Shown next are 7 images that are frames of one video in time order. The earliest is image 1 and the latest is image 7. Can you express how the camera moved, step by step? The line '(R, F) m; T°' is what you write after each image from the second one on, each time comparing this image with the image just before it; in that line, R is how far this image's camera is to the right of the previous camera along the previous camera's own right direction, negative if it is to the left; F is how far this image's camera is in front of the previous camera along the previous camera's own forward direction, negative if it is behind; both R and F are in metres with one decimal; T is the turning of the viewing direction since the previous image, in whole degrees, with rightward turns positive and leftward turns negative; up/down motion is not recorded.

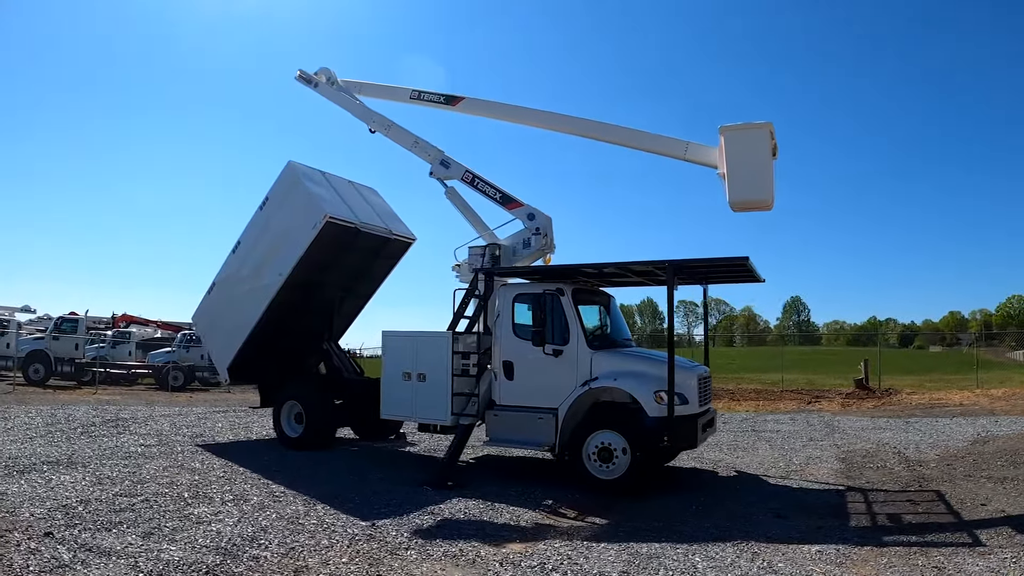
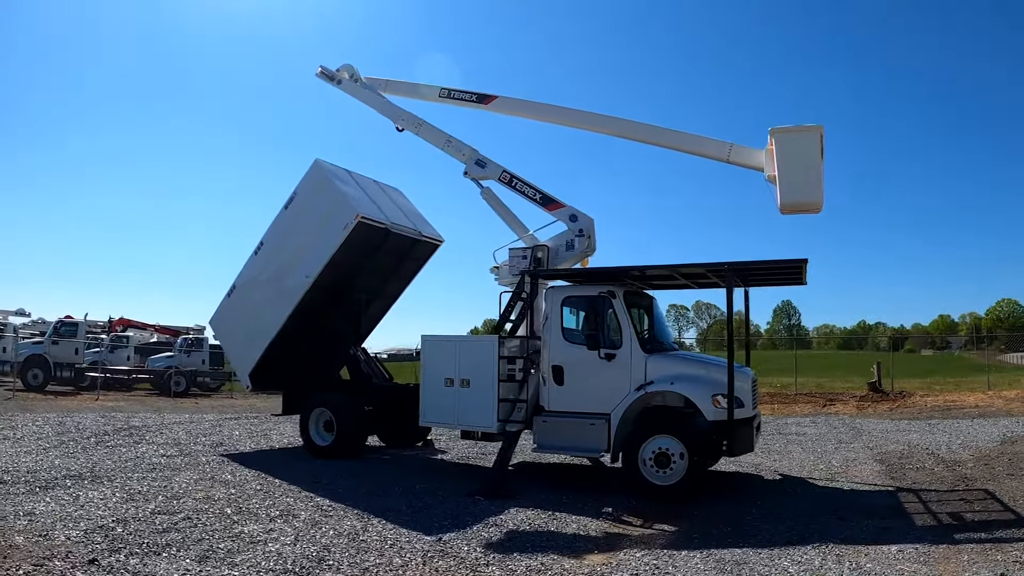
(-1.0, +0.1) m; +2°
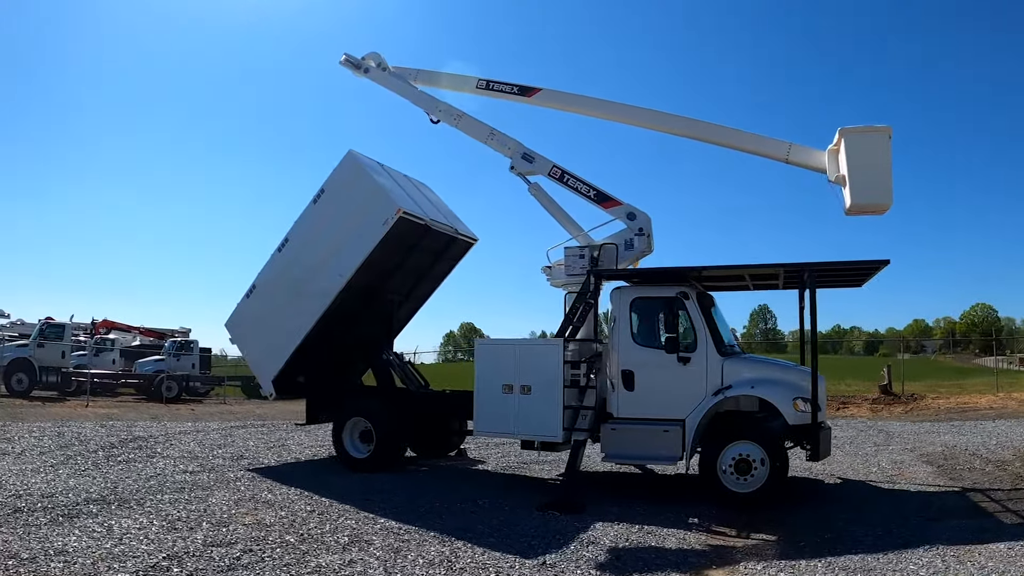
(-1.4, +0.4) m; +4°
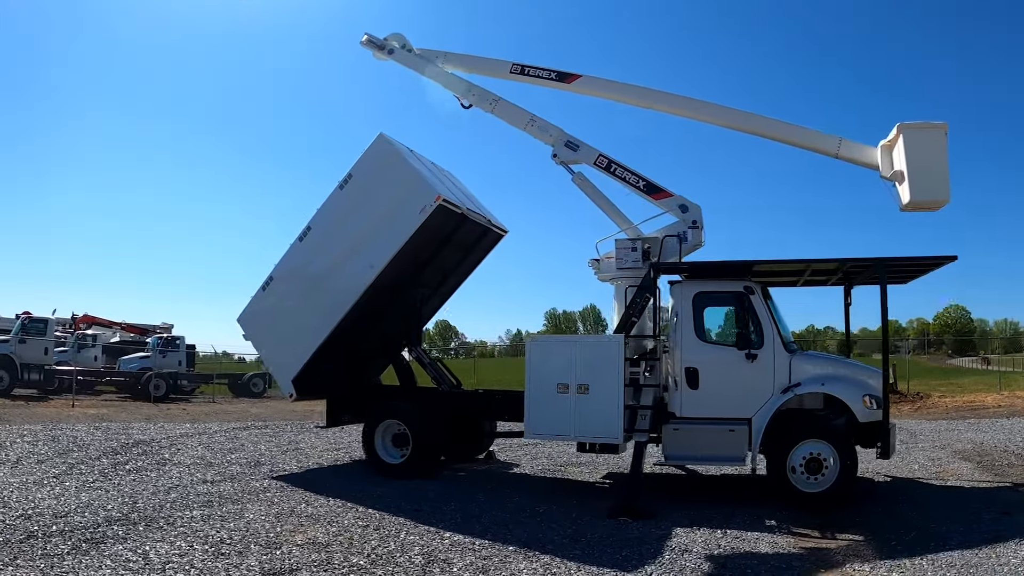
(-1.3, +0.4) m; +4°
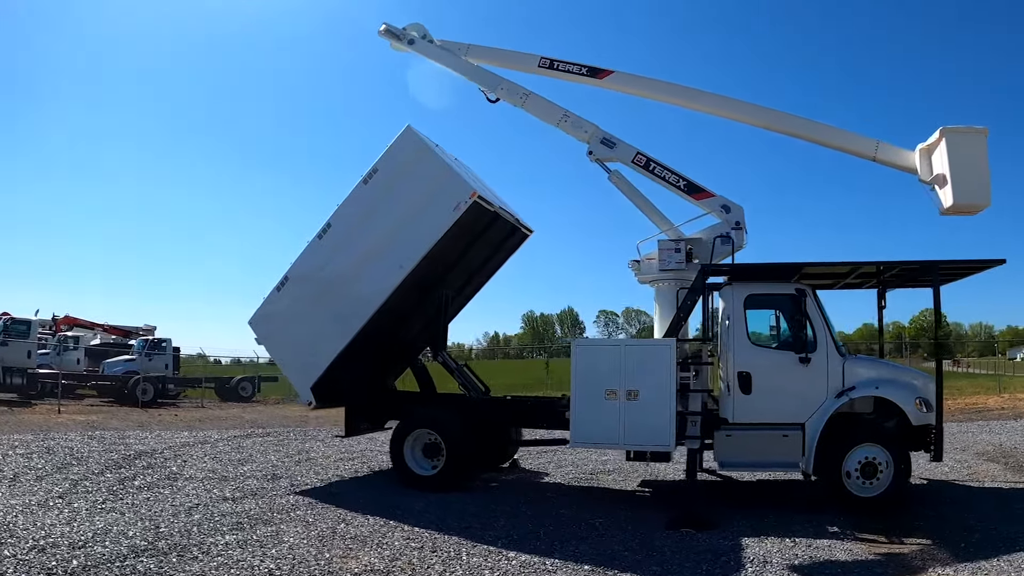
(-1.0, +0.3) m; +4°
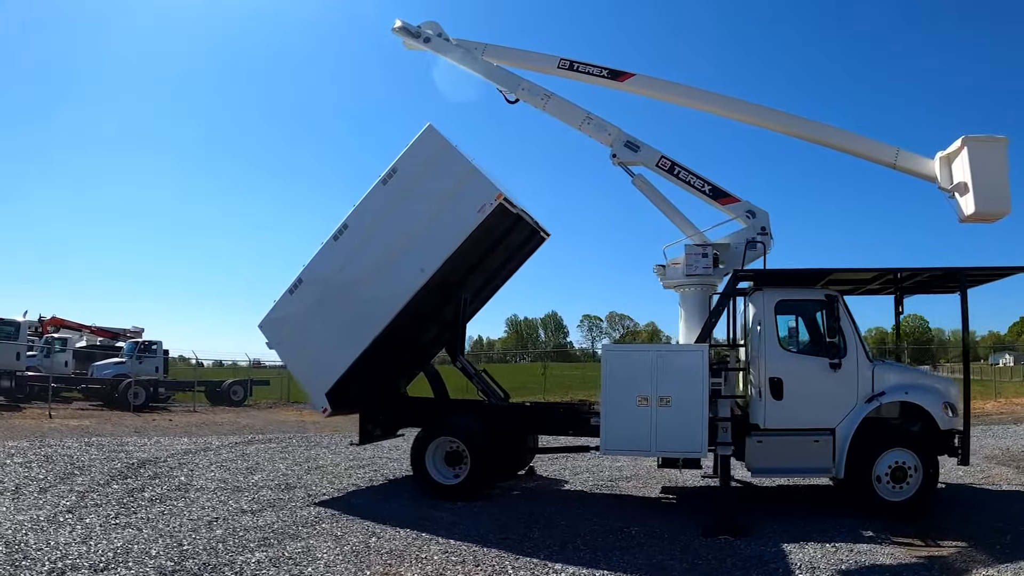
(-0.7, +0.1) m; +3°
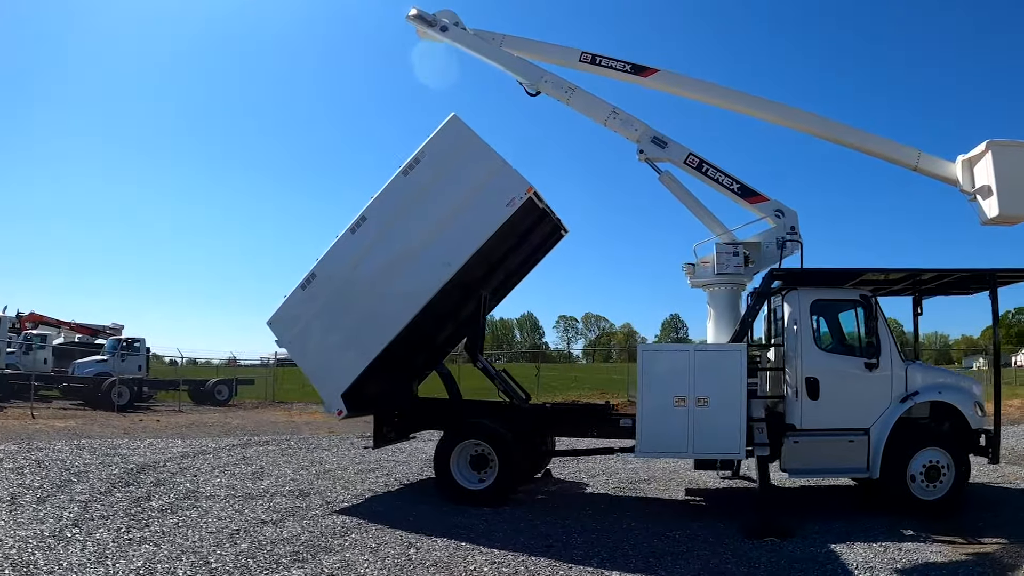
(-0.9, +0.3) m; +3°
